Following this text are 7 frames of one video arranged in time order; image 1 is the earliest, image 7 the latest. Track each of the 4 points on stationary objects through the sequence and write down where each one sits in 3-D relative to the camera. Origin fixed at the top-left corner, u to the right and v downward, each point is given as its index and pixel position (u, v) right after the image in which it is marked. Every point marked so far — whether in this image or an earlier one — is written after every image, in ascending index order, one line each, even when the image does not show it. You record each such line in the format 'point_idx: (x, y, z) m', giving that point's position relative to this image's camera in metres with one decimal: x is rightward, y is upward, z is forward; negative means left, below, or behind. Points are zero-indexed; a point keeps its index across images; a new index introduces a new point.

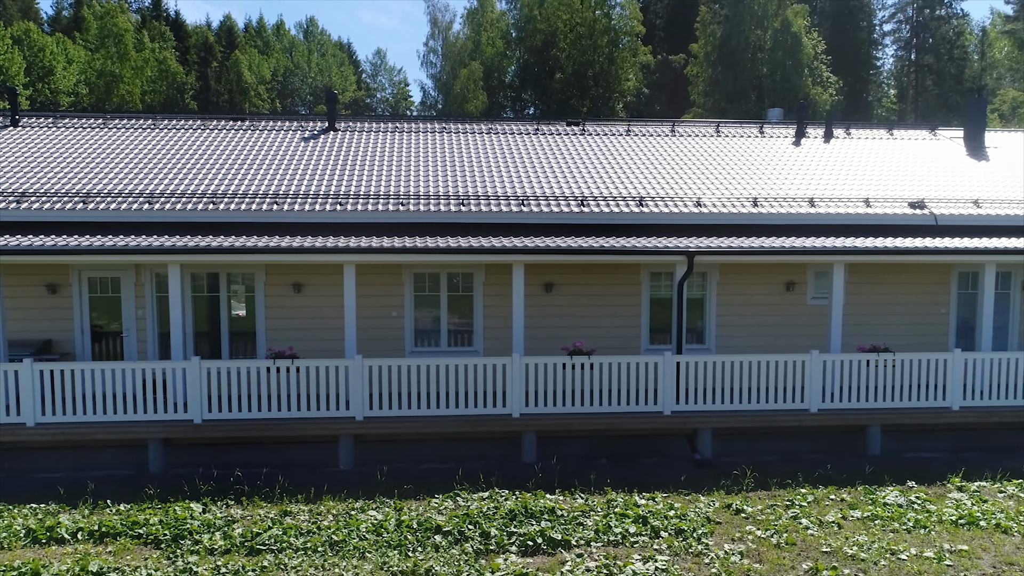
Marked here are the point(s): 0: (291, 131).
0: (-3.2, +2.3, +13.9) m
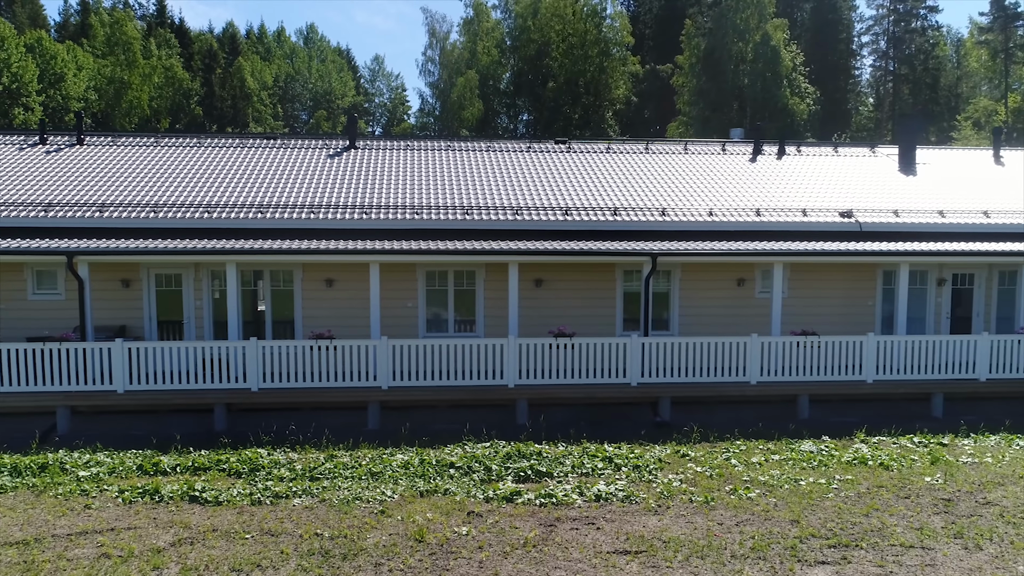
0: (-3.3, +2.3, +16.1) m
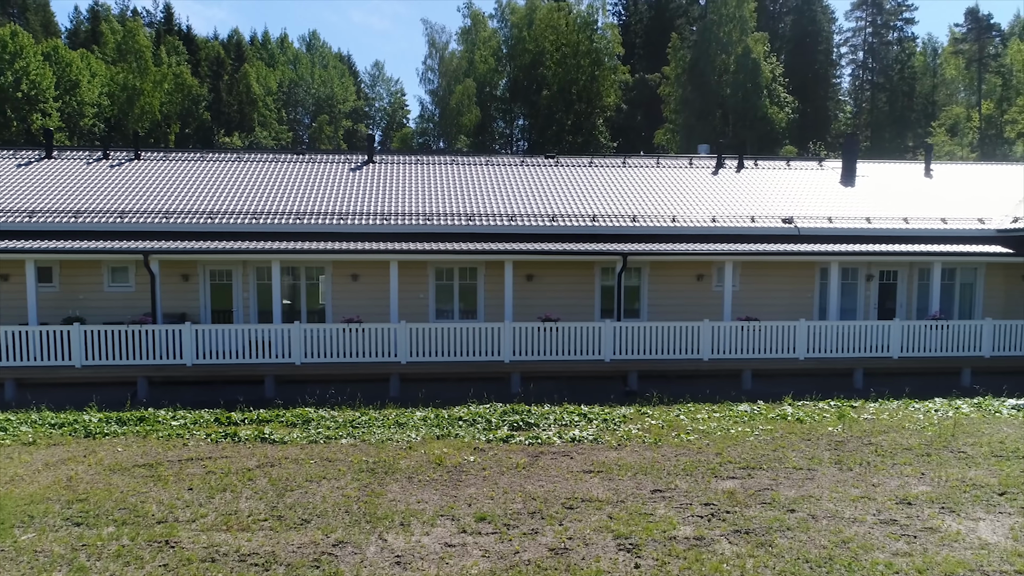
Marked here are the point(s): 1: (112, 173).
0: (-3.3, +2.4, +18.6) m
1: (-7.1, +2.1, +17.1) m
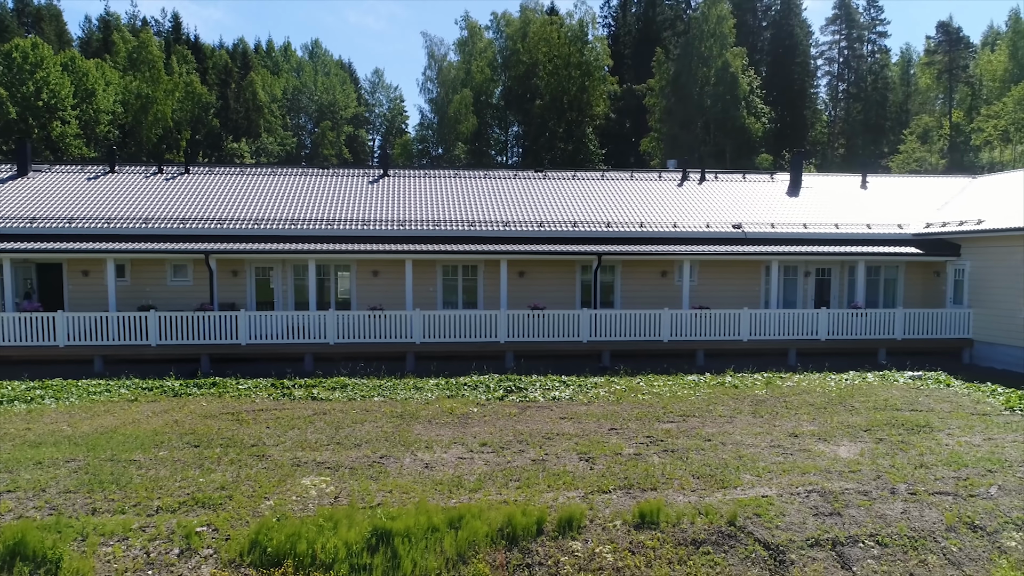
0: (-3.5, +2.5, +21.6) m
1: (-7.3, +2.2, +20.1) m
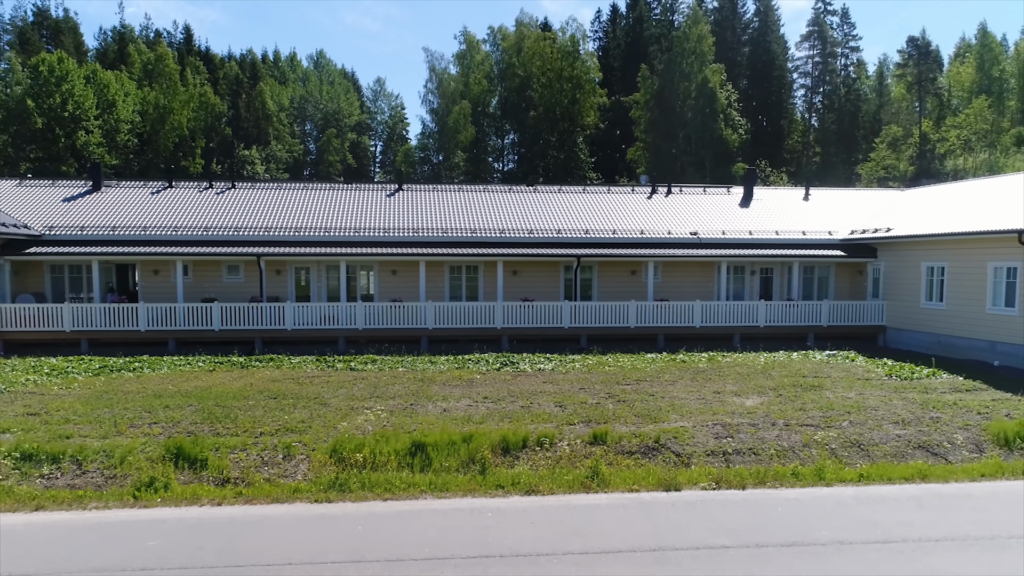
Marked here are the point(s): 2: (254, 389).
0: (-3.6, +2.6, +25.4) m
1: (-7.4, +2.2, +23.9) m
2: (-4.2, -1.6, +15.2) m
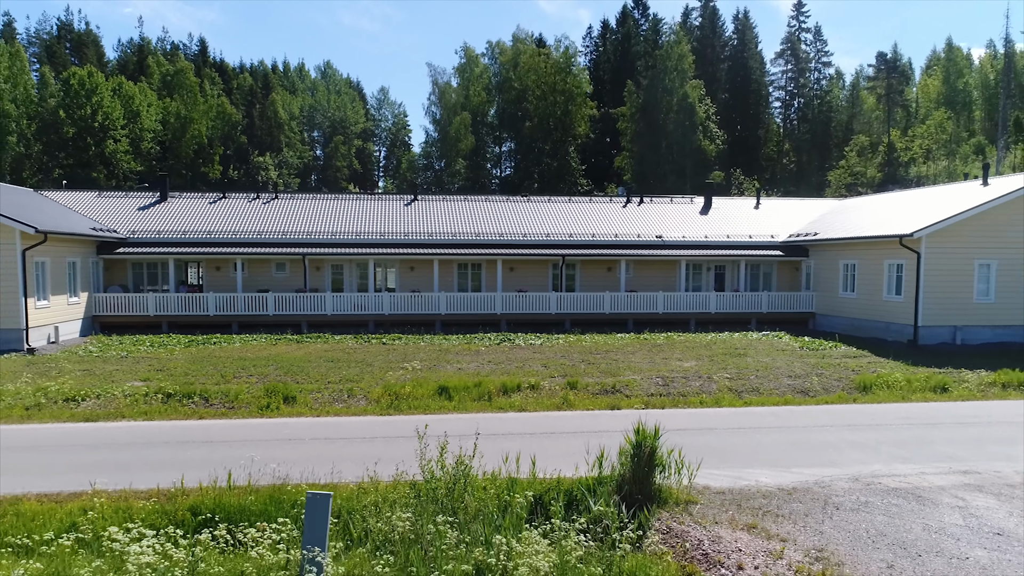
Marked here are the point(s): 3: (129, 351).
0: (-3.7, +2.8, +30.2) m
1: (-7.5, +2.4, +28.6) m
2: (-4.2, -1.4, +19.9) m
3: (-8.1, -1.3, +19.9) m
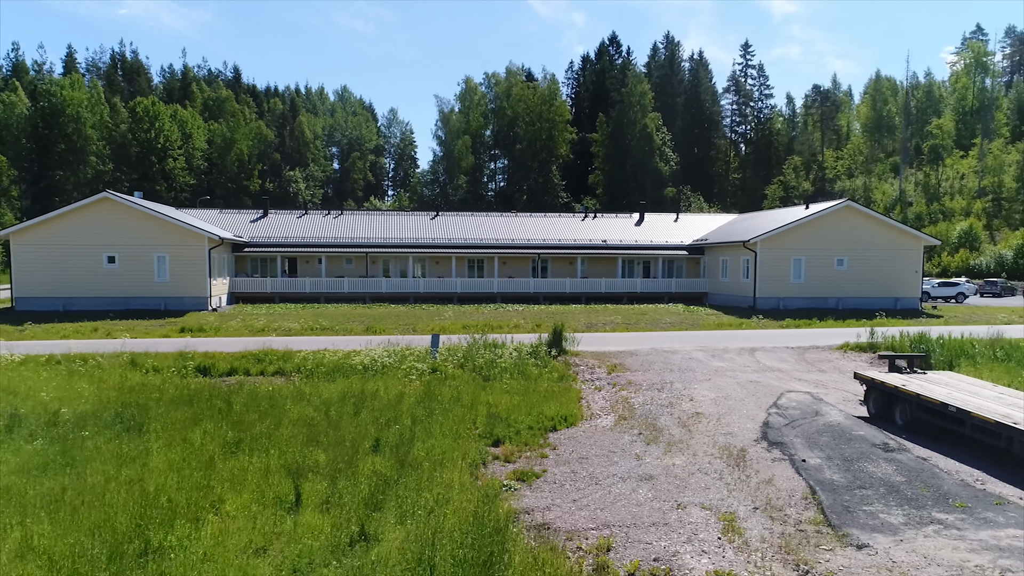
0: (-4.0, +3.3, +43.1) m
1: (-7.8, +3.0, +41.5) m
2: (-4.5, -0.9, +32.9) m
3: (-8.4, -0.8, +32.8) m
